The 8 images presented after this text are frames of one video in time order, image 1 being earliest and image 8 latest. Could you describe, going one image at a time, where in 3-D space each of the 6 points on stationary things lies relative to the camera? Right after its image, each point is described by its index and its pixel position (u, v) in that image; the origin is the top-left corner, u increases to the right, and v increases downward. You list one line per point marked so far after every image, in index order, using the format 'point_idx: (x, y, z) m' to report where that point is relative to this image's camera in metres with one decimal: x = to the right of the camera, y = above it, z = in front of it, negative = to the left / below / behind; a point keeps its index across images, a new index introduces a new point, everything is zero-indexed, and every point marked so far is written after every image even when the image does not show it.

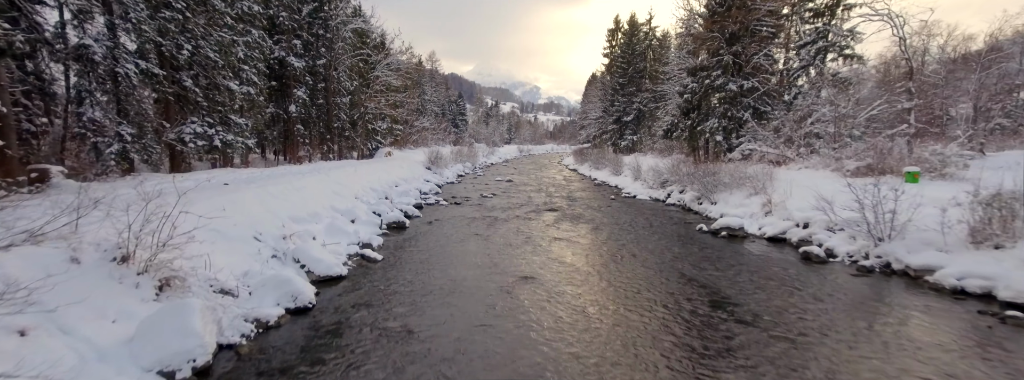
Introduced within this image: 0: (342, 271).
0: (-2.3, -1.1, +5.9) m
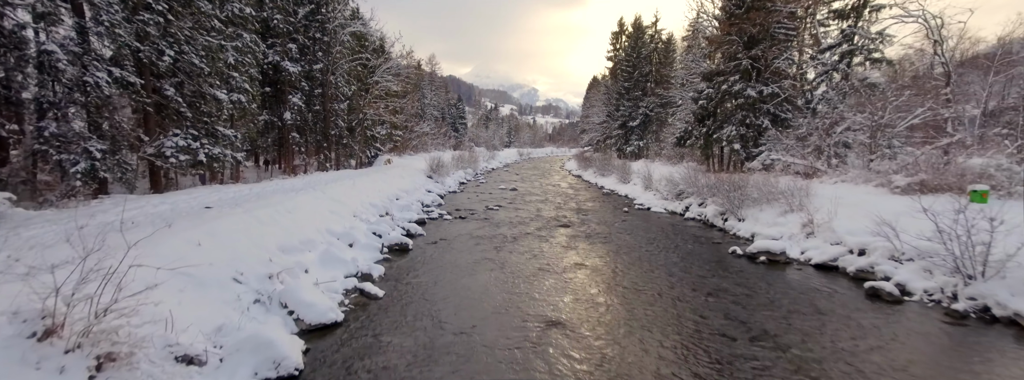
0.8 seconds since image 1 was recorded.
0: (-2.0, -1.5, +5.0) m
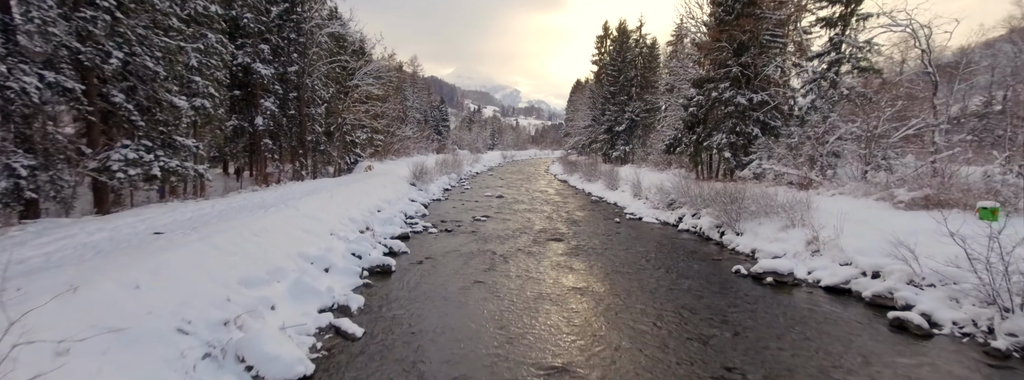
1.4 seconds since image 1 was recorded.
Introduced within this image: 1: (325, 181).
0: (-2.0, -1.8, +4.3) m
1: (-7.1, +0.2, +16.6) m
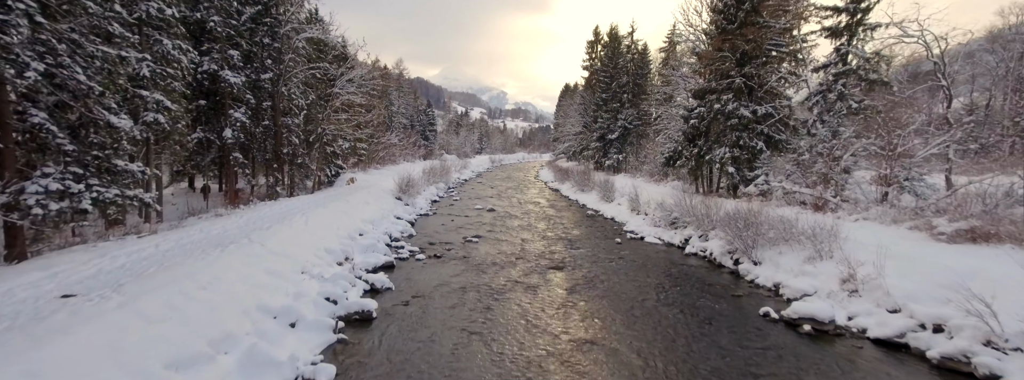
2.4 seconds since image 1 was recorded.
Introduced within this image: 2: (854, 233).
0: (-1.9, -2.3, +3.1) m
1: (-7.3, -0.4, +15.3) m
2: (+7.0, -0.9, +8.8) m
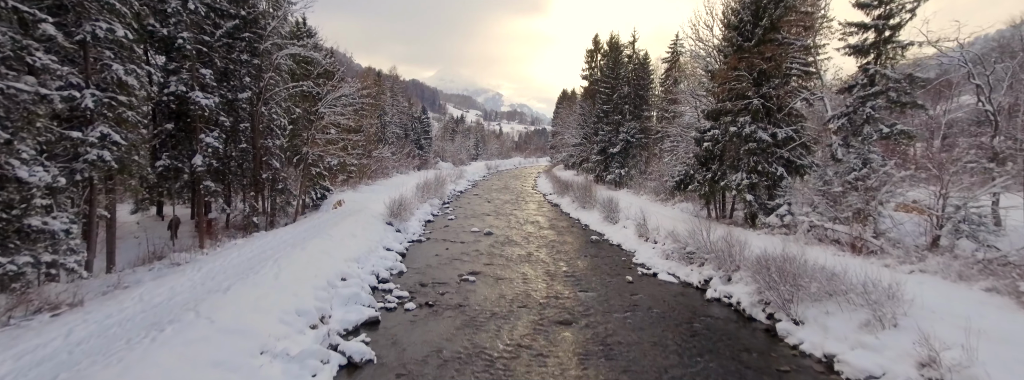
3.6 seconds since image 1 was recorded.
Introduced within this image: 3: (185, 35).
0: (-1.8, -3.1, +1.7) m
1: (-7.3, -1.4, +13.8) m
2: (+7.0, -1.8, +7.5) m
3: (-10.1, +4.8, +13.5) m
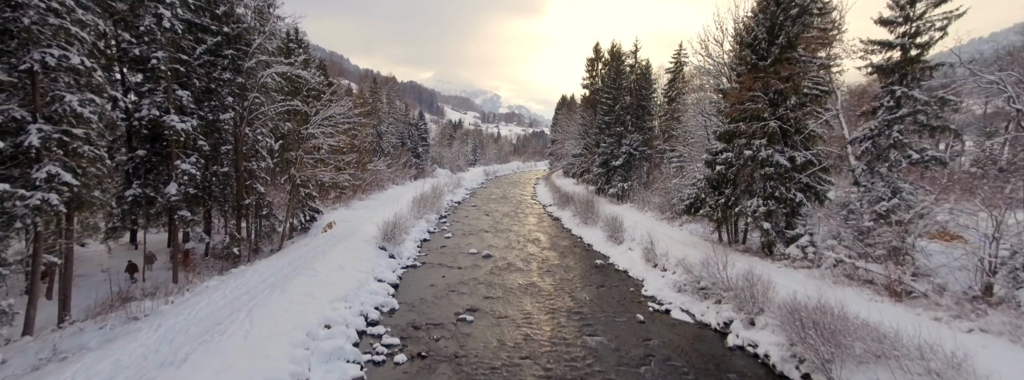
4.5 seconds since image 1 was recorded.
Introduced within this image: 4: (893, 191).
0: (-1.7, -3.8, +0.6) m
1: (-7.3, -2.3, +12.7) m
2: (+7.1, -2.6, +6.4) m
3: (-10.1, +3.9, +12.5) m
4: (+10.8, 0.0, +12.2) m
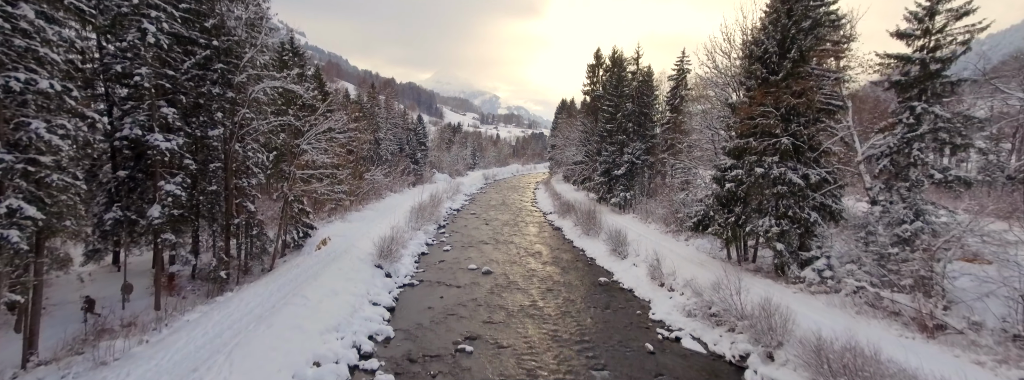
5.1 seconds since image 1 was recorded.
0: (-1.6, -4.3, -0.1) m
1: (-7.3, -3.0, +12.1) m
2: (+7.1, -3.1, +5.8) m
3: (-10.1, +3.3, +11.9) m
4: (+10.8, -0.6, +11.6) m
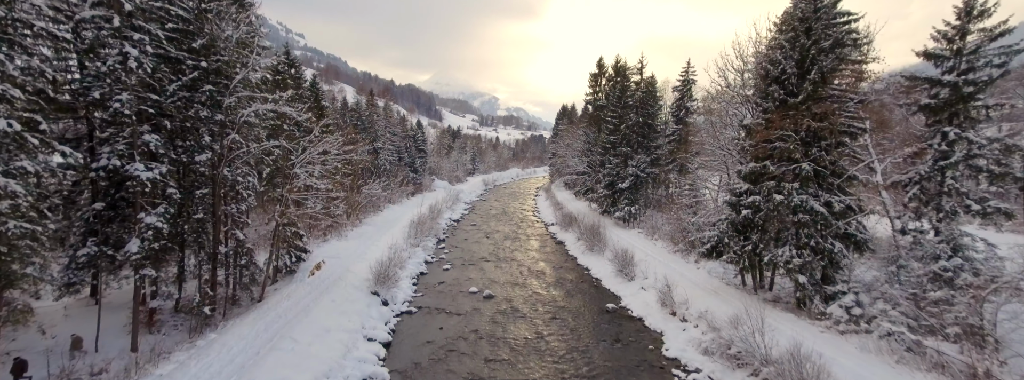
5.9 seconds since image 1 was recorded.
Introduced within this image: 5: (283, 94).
0: (-1.5, -4.9, -1.0) m
1: (-7.1, -3.8, +11.2) m
2: (+7.3, -3.8, +4.9) m
3: (-10.0, +2.4, +11.1) m
4: (+11.0, -1.4, +10.7) m
5: (-8.4, +3.5, +15.9) m
